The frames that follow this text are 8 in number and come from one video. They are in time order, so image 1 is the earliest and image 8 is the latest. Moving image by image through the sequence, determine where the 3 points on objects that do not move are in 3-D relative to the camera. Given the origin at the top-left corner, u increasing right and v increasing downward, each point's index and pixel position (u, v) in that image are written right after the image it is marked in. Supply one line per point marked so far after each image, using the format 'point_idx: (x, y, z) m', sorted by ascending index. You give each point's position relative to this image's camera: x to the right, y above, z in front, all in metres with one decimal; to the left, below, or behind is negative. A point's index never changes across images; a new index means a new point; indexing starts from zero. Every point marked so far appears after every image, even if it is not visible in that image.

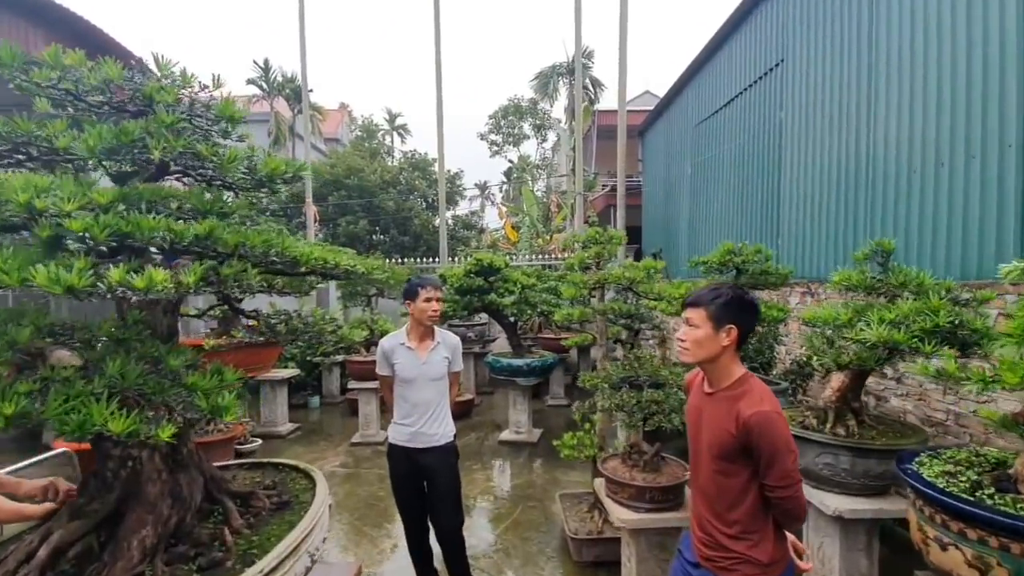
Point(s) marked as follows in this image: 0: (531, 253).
0: (+0.6, +1.0, +14.3) m
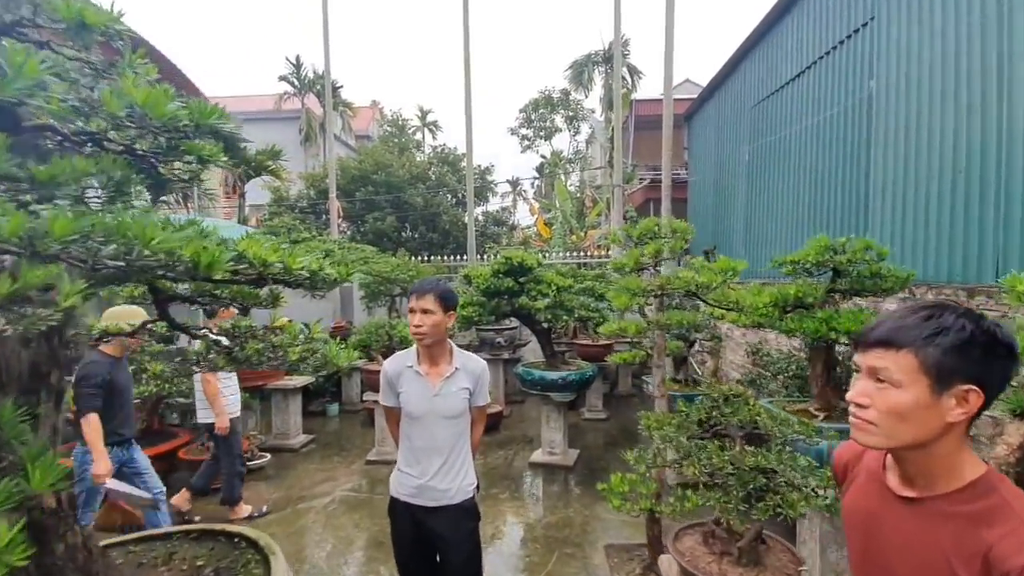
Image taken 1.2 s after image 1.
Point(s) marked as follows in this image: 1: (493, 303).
0: (+1.4, +1.0, +13.5) m
1: (-0.2, -0.2, +5.4) m
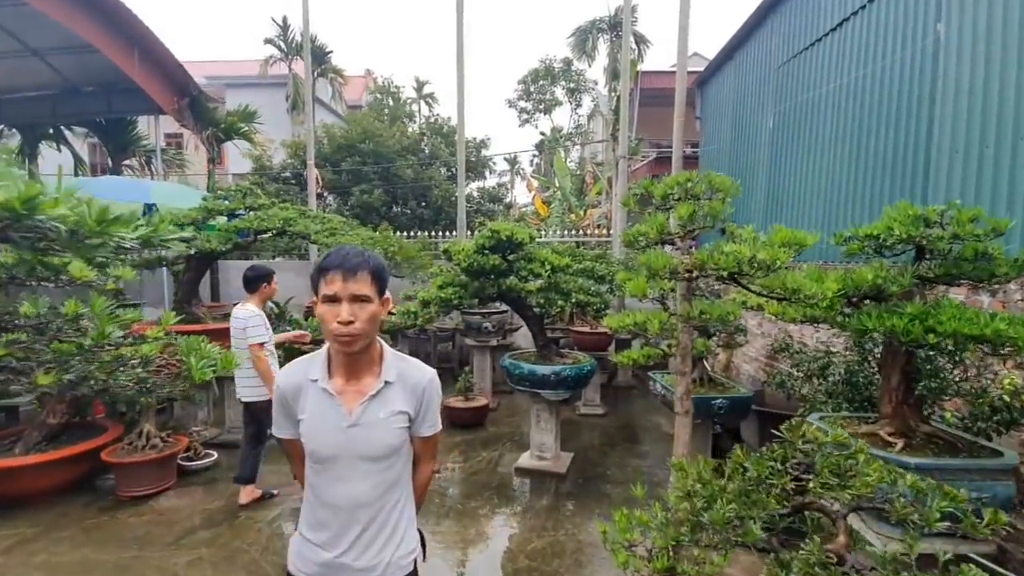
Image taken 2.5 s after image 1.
0: (+1.3, +1.5, +12.7) m
1: (-0.3, 0.0, +4.6) m
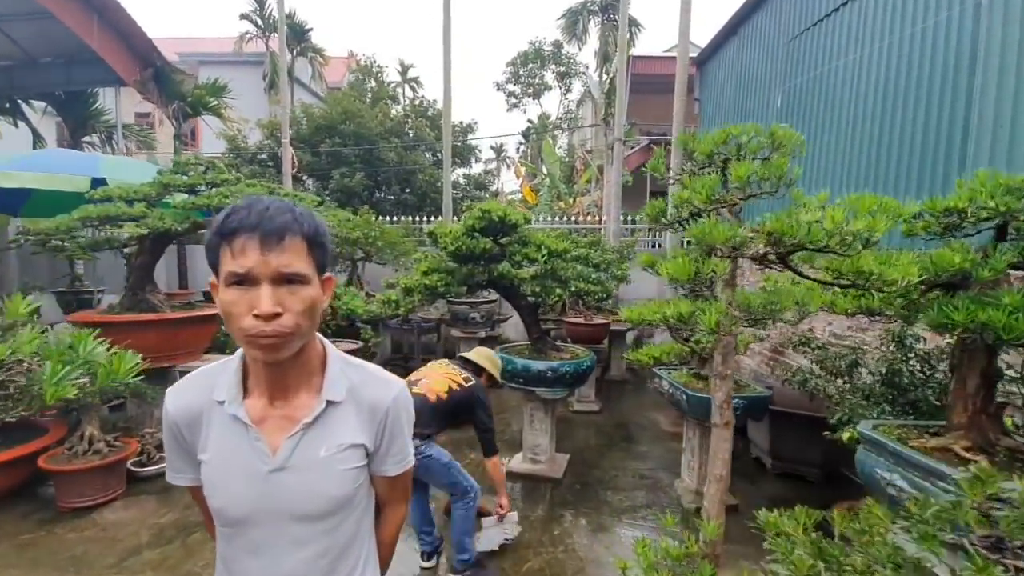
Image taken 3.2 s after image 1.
0: (+1.0, +1.8, +12.3) m
1: (-0.4, +0.1, +4.1) m
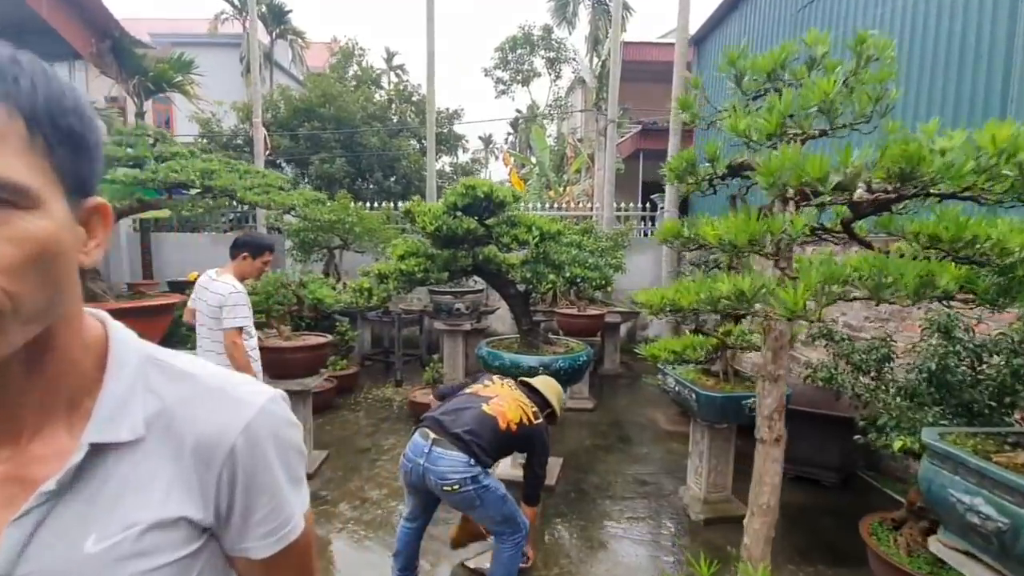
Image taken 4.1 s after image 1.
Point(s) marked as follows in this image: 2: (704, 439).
0: (+0.7, +2.0, +11.8) m
1: (-0.5, +0.2, +3.7) m
2: (+1.3, -1.0, +3.4) m
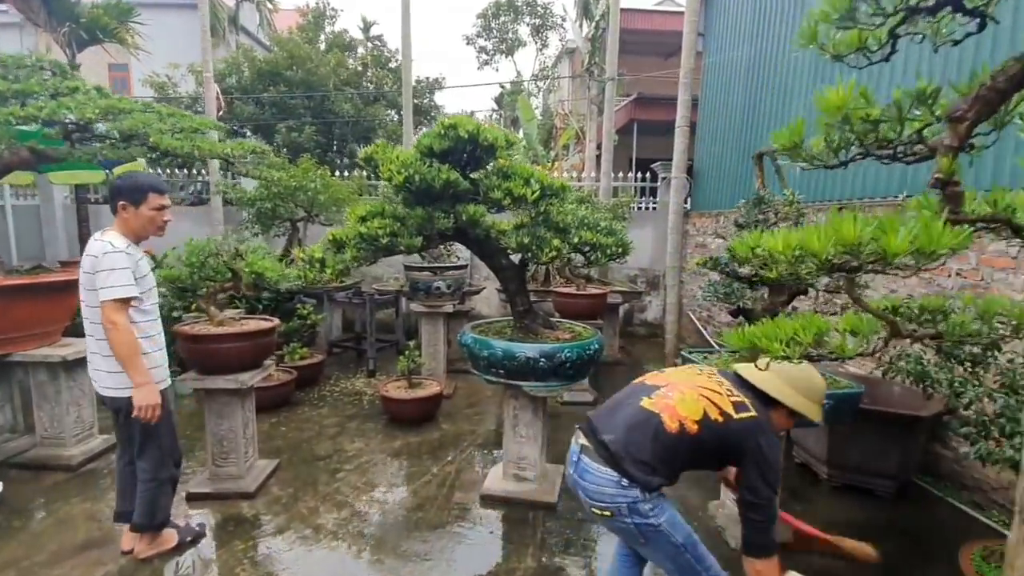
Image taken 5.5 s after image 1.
0: (+0.4, +2.4, +11.0) m
1: (-0.5, +0.4, +2.9) m
2: (+1.3, -0.9, +2.7) m
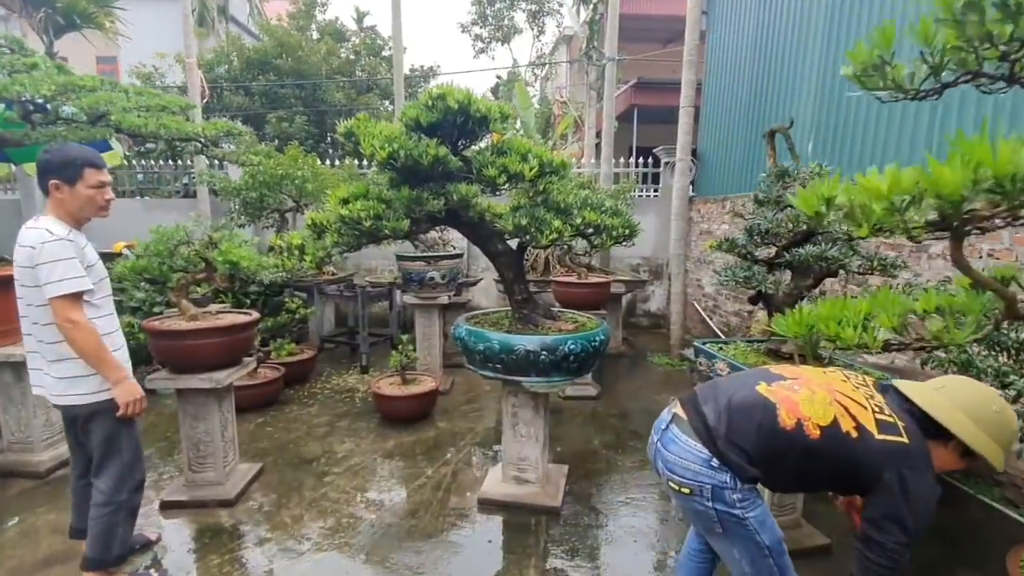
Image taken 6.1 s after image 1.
0: (+0.3, +2.6, +10.7) m
1: (-0.5, +0.5, +2.6) m
2: (+1.3, -0.8, +2.5) m
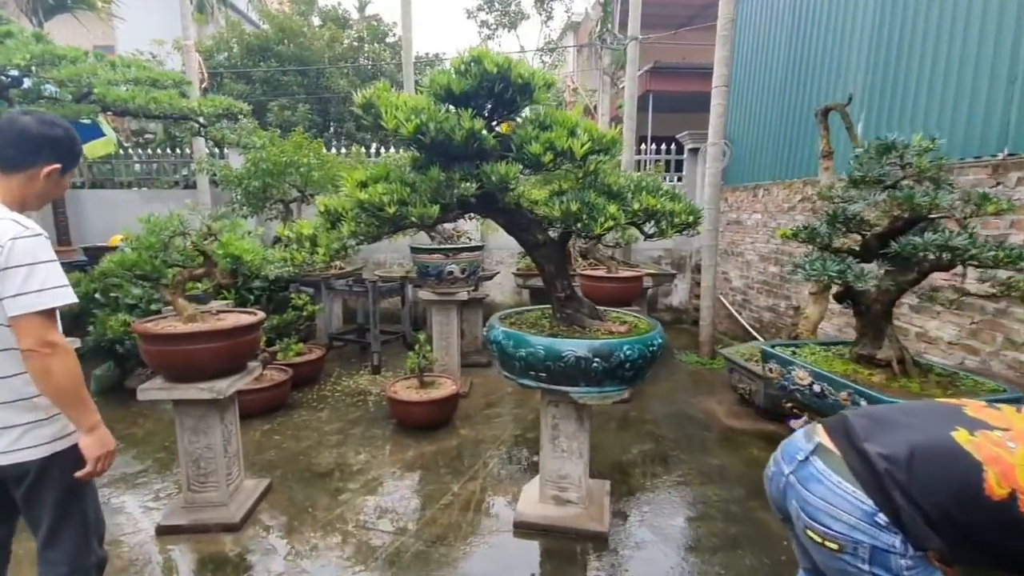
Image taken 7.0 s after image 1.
0: (+0.6, +2.7, +10.4) m
1: (-0.3, +0.5, +2.3) m
2: (+1.5, -0.8, +2.1) m
